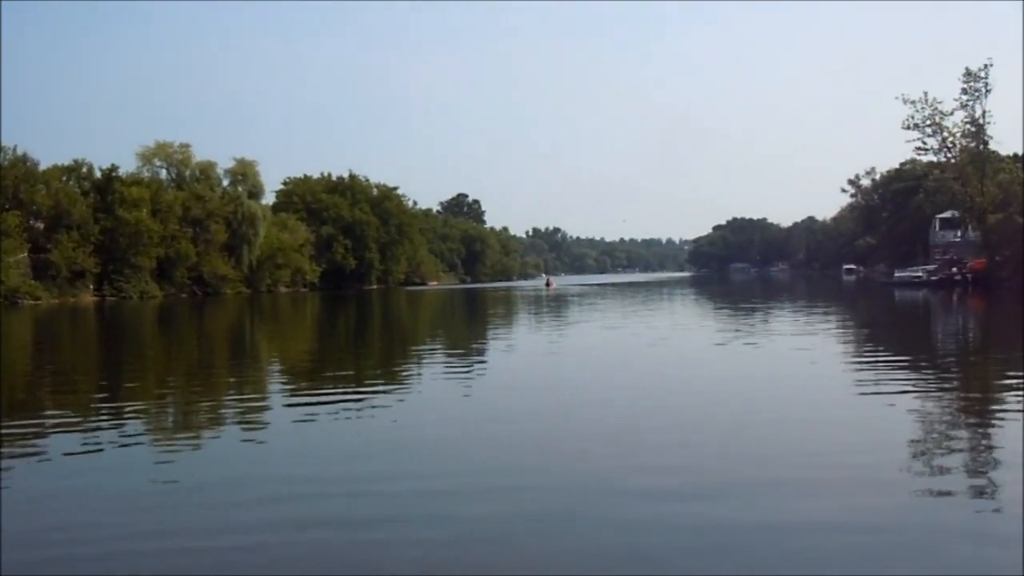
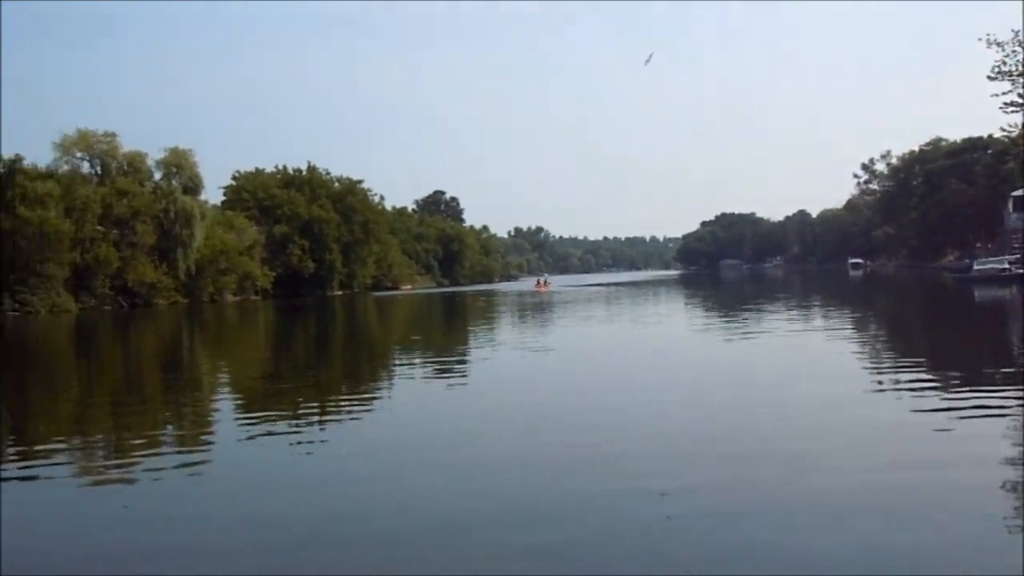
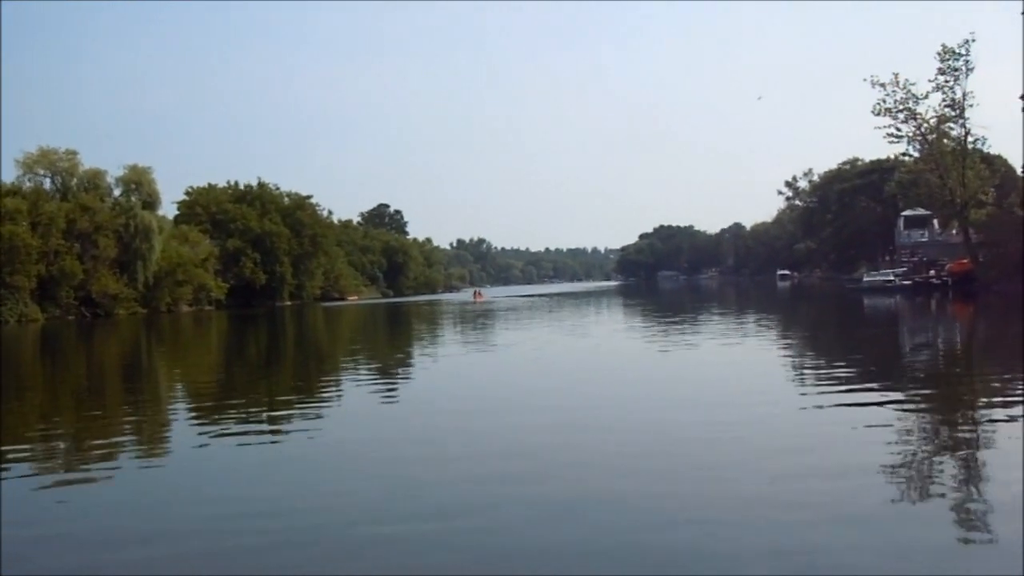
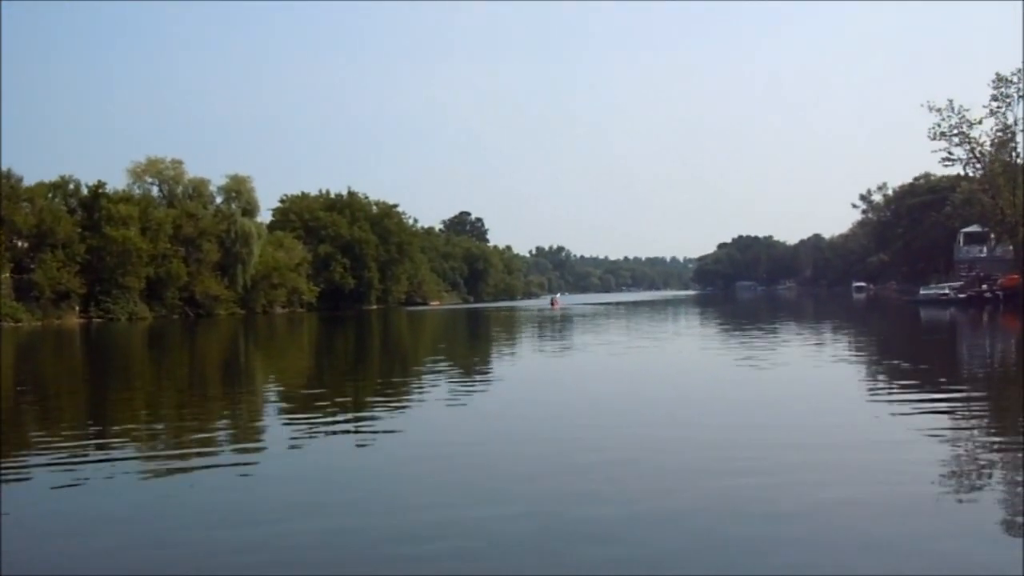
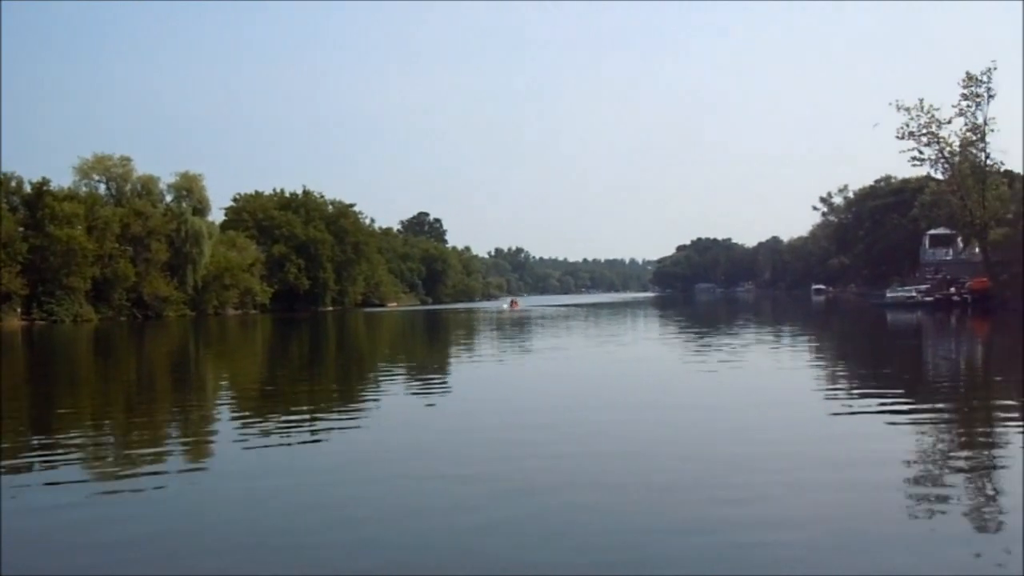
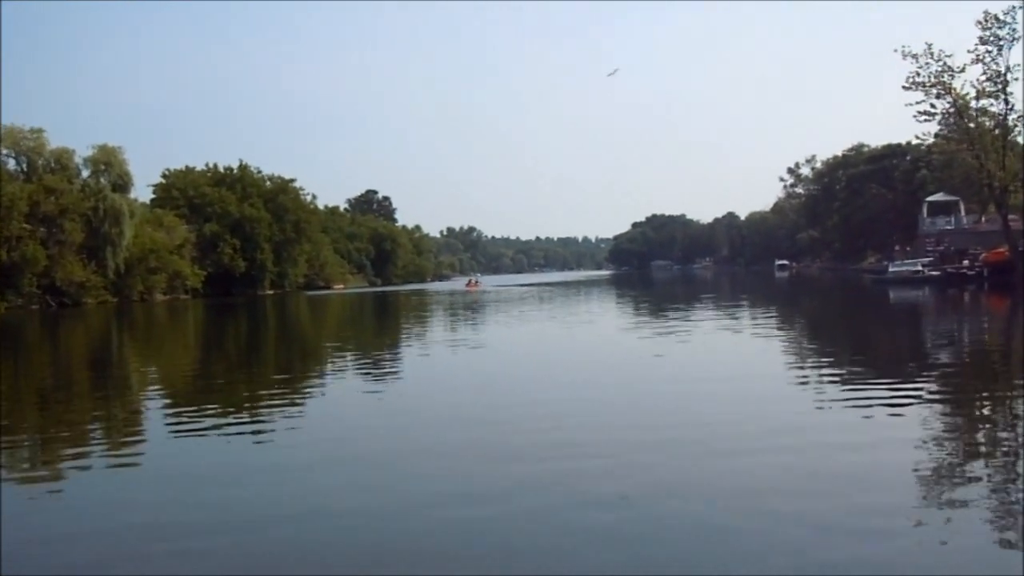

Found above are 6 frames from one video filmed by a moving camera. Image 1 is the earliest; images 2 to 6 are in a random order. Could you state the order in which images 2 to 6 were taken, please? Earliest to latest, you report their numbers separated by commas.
4, 5, 3, 6, 2
